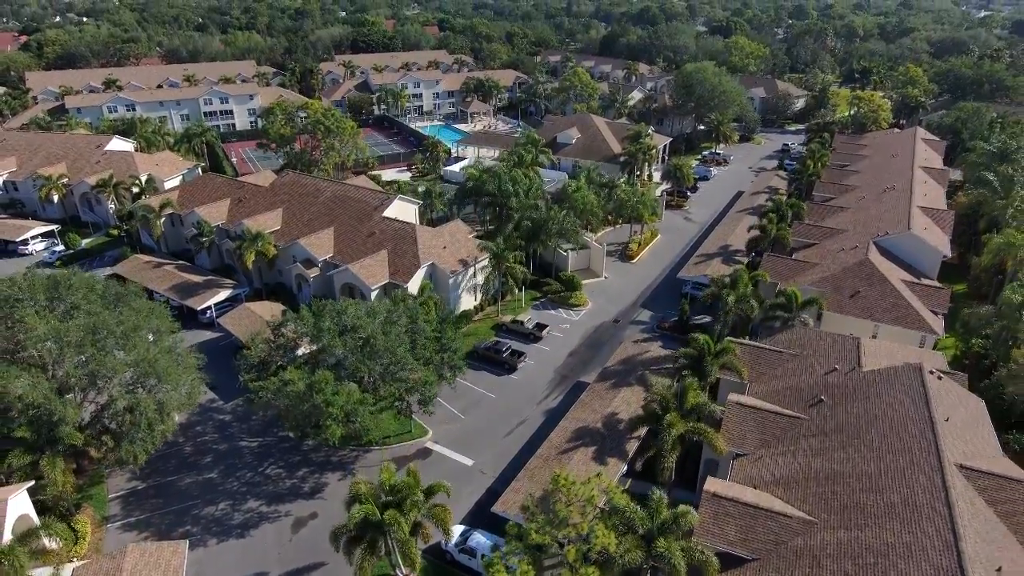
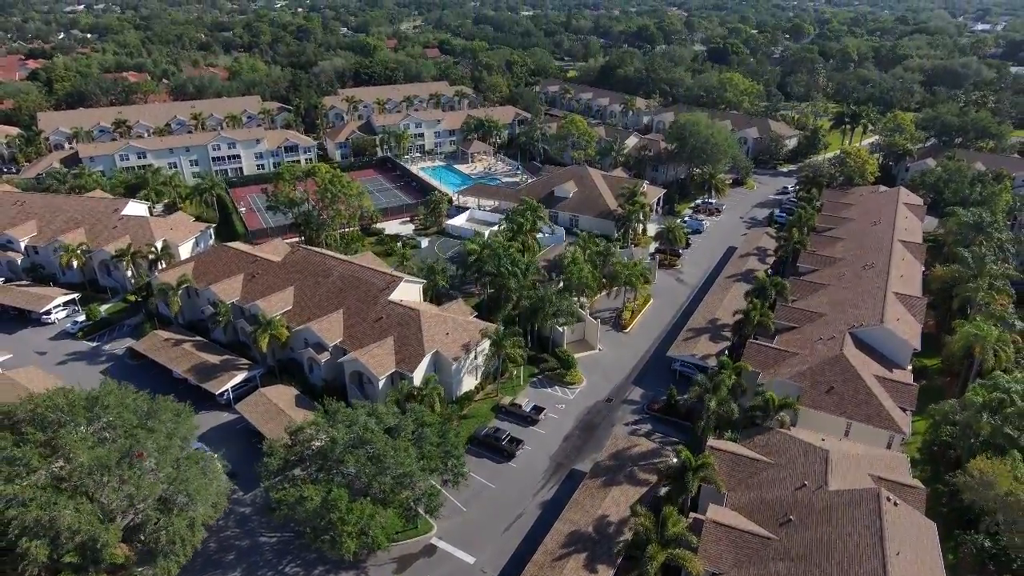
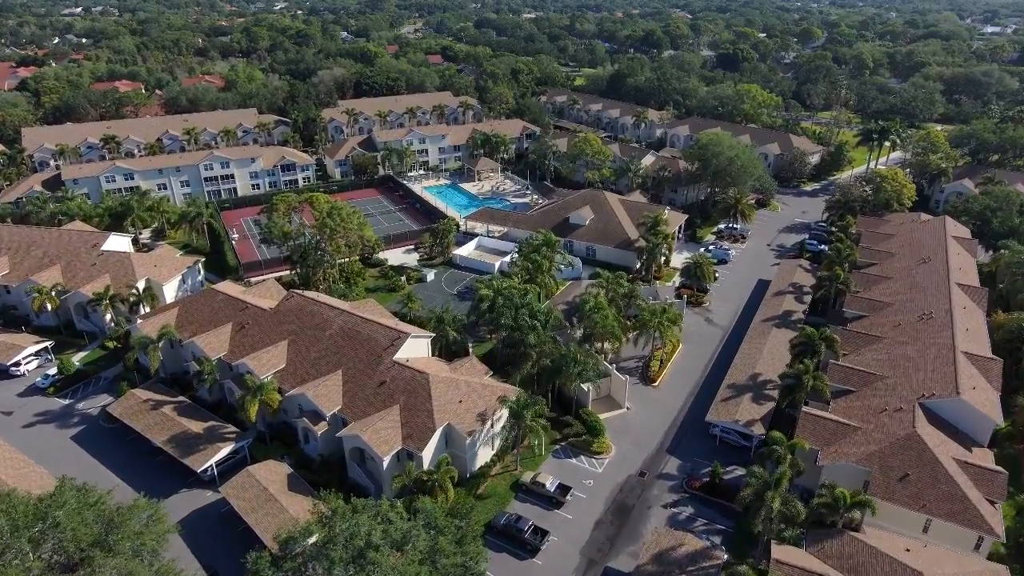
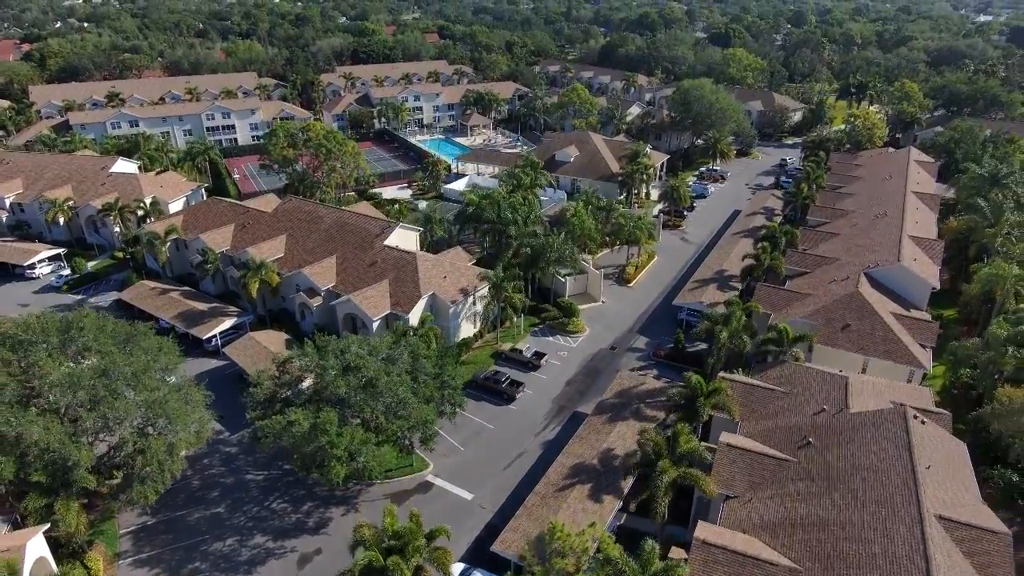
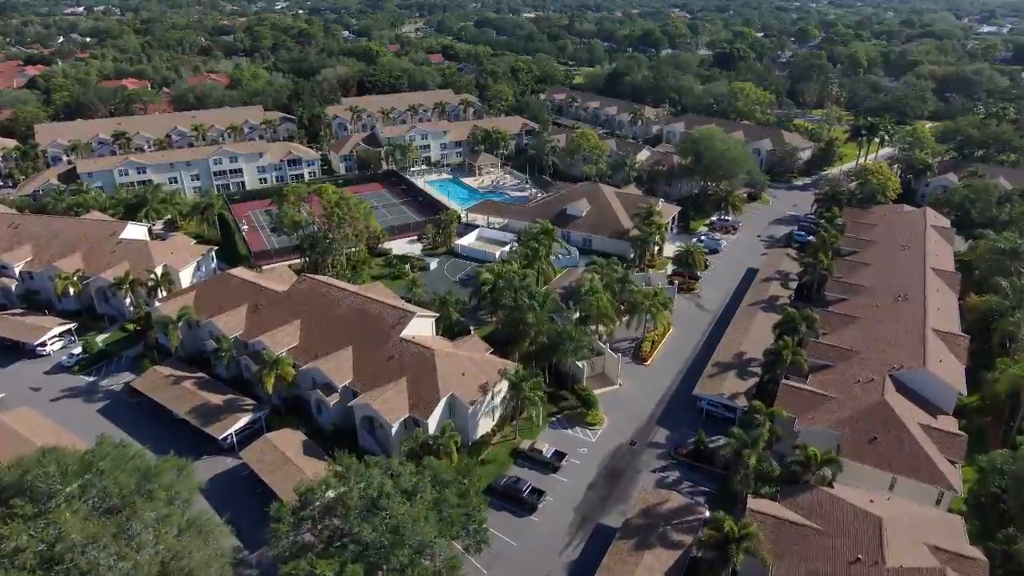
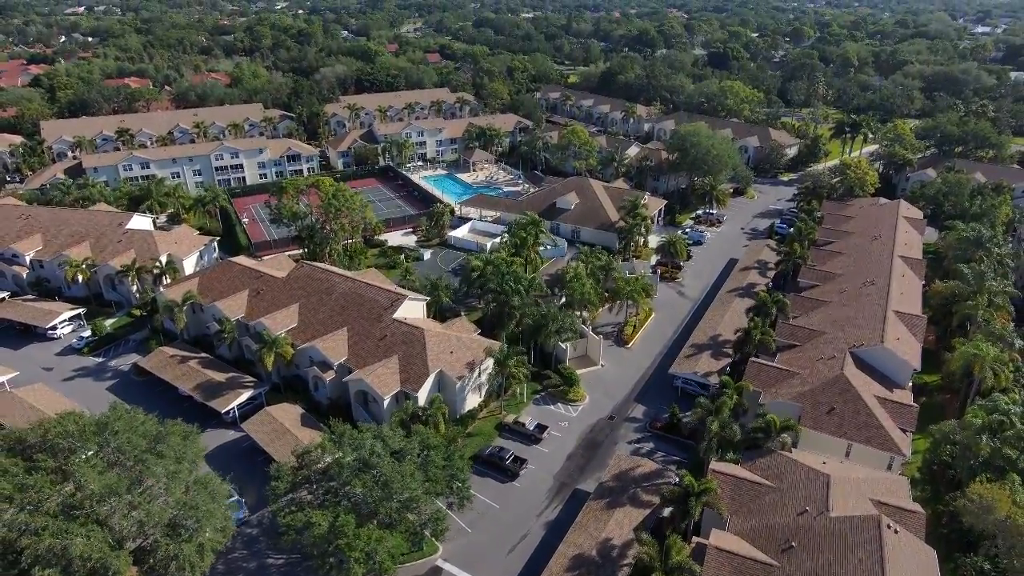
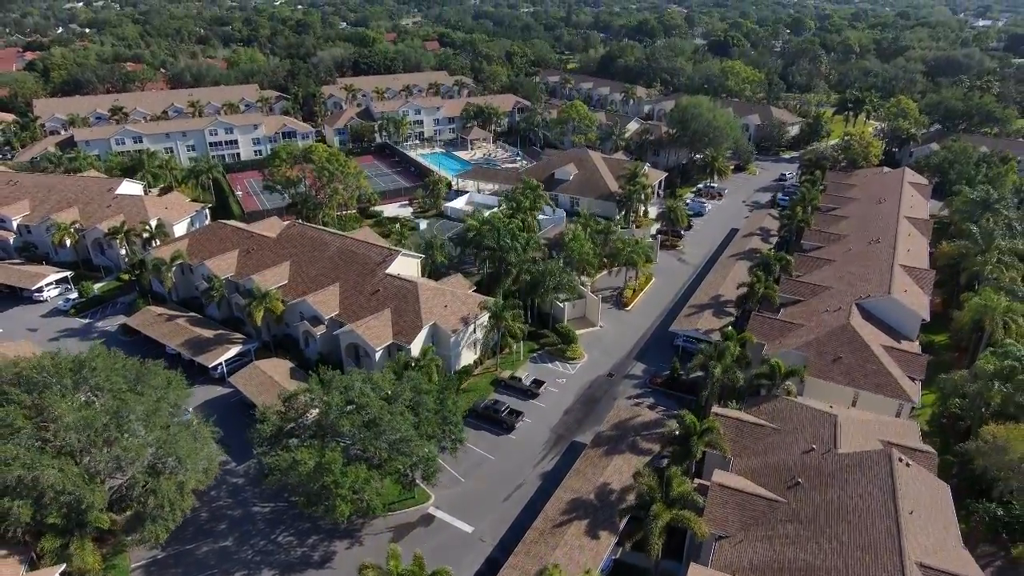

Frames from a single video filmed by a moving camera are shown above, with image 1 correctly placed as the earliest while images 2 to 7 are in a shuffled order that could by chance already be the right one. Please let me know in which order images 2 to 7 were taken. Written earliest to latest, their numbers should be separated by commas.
4, 7, 2, 6, 5, 3
